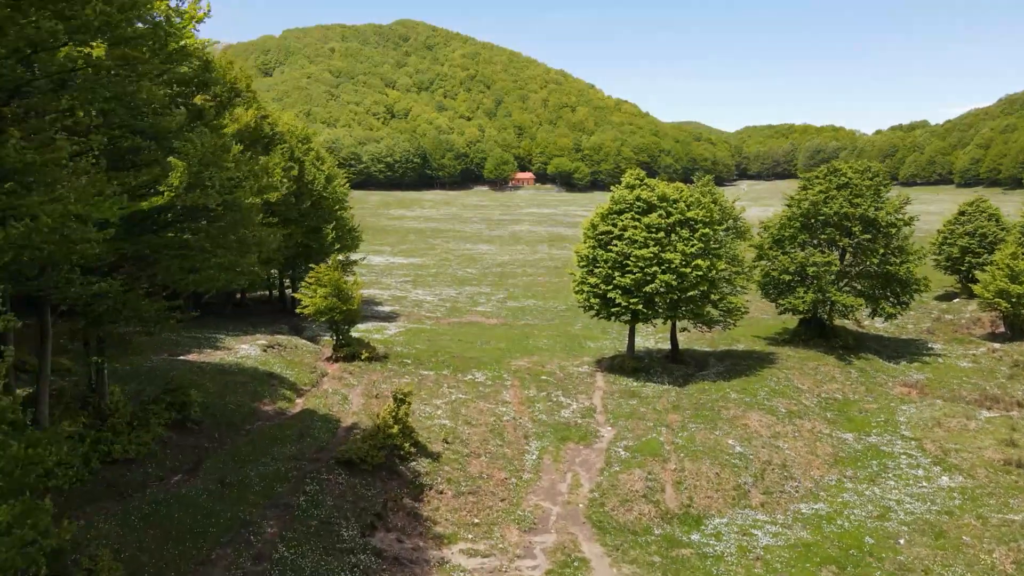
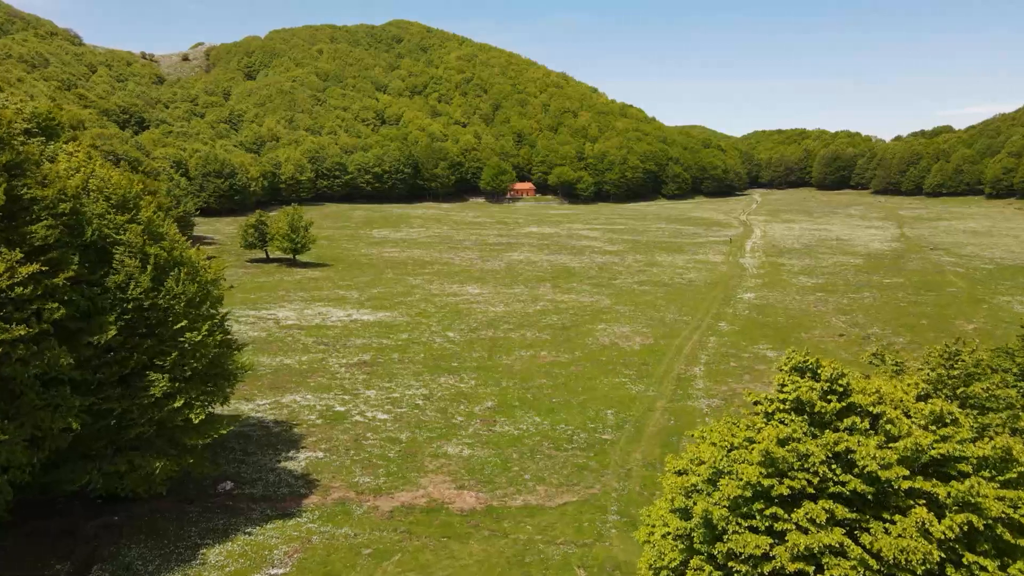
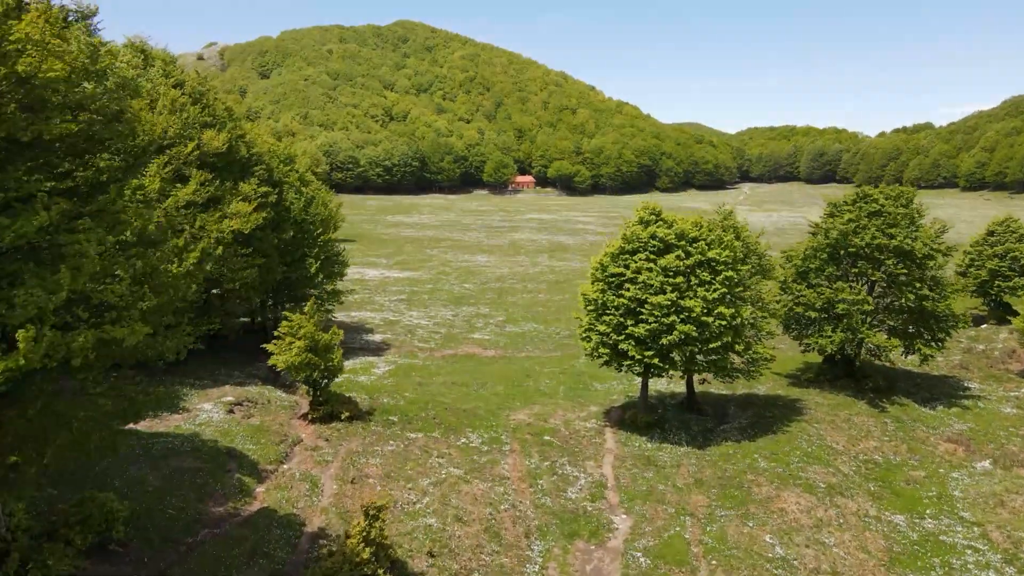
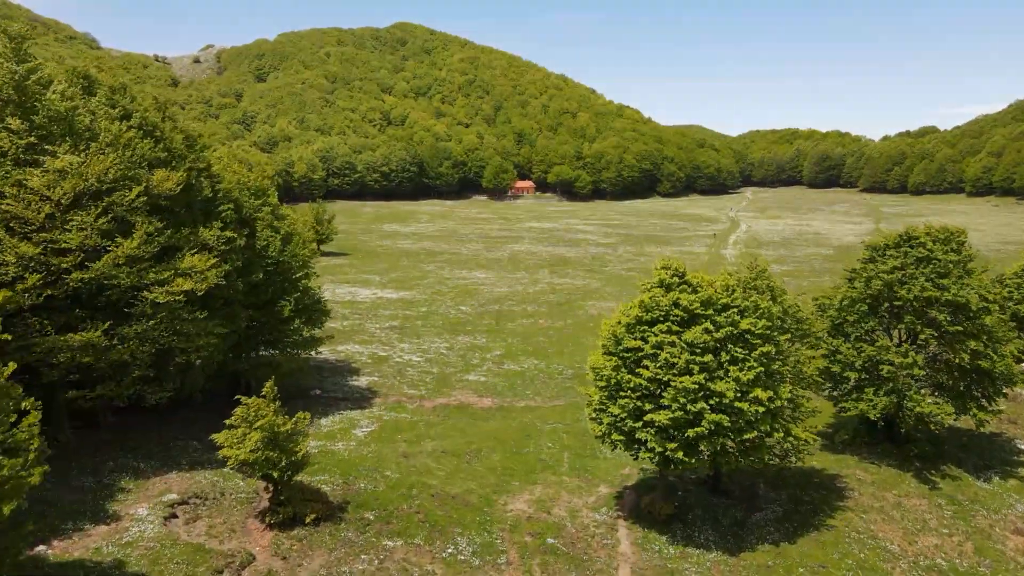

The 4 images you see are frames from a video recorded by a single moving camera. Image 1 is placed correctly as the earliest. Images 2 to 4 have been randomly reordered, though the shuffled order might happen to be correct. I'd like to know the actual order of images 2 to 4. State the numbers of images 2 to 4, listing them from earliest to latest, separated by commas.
3, 4, 2
